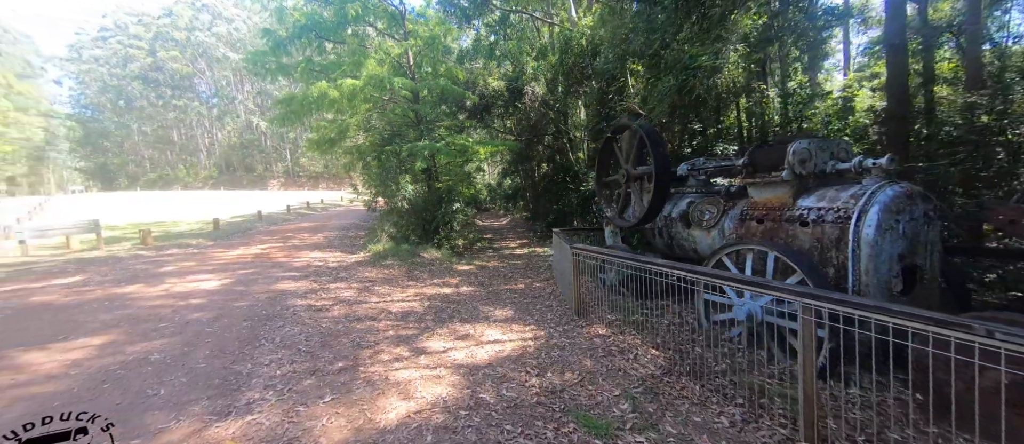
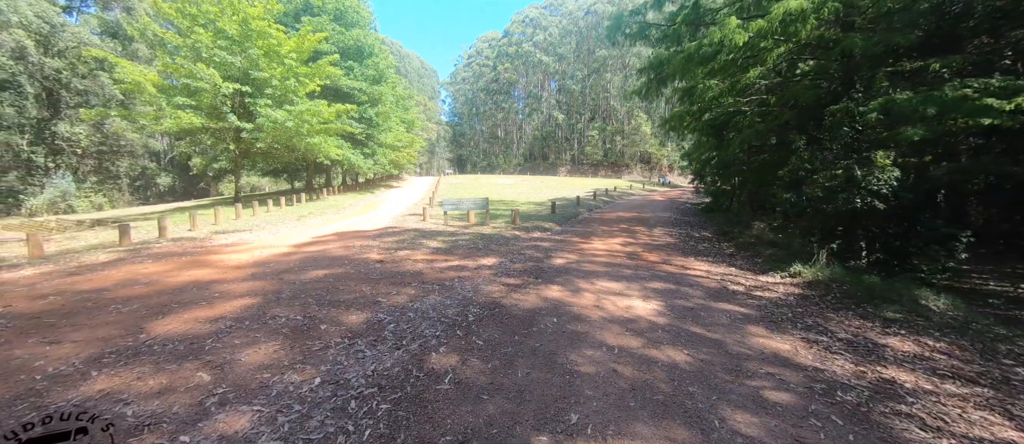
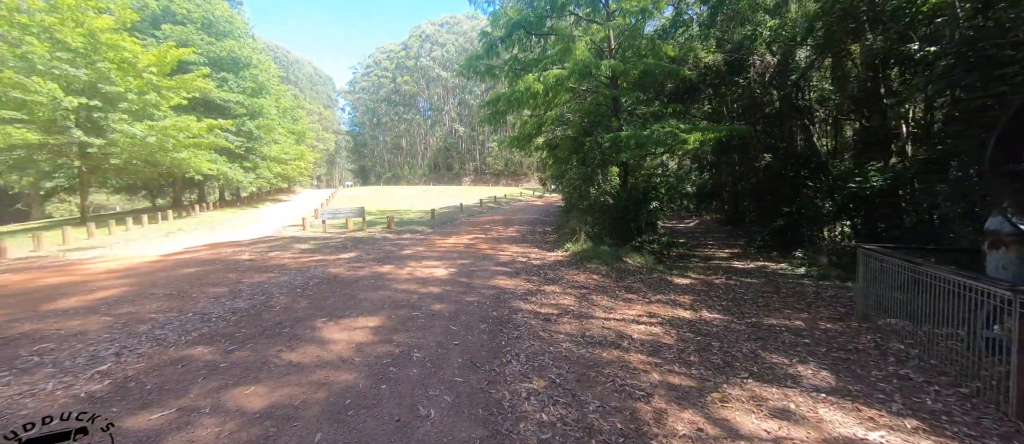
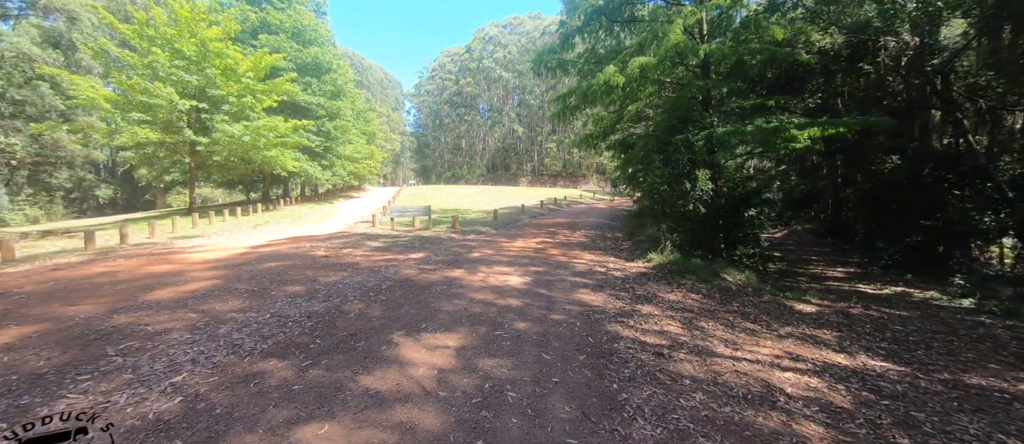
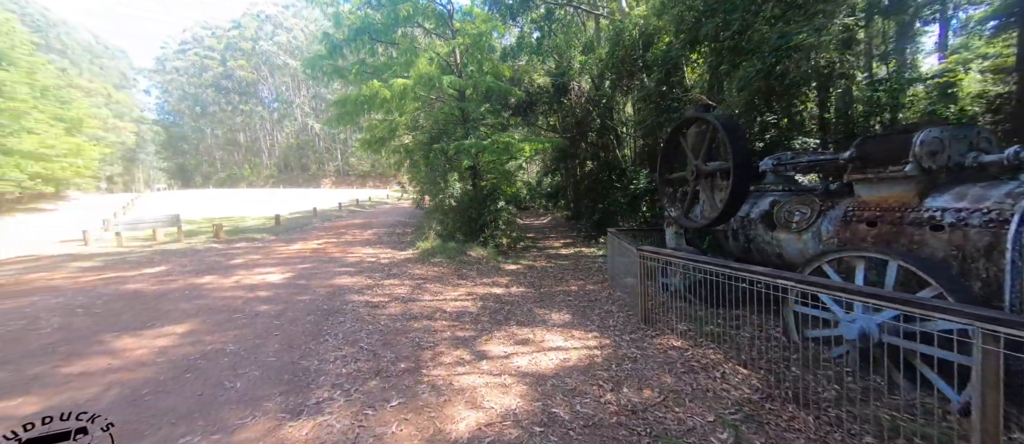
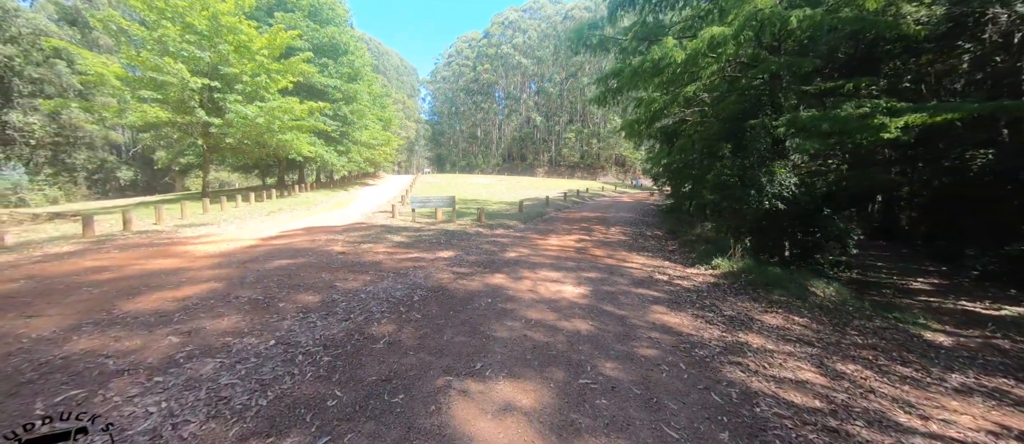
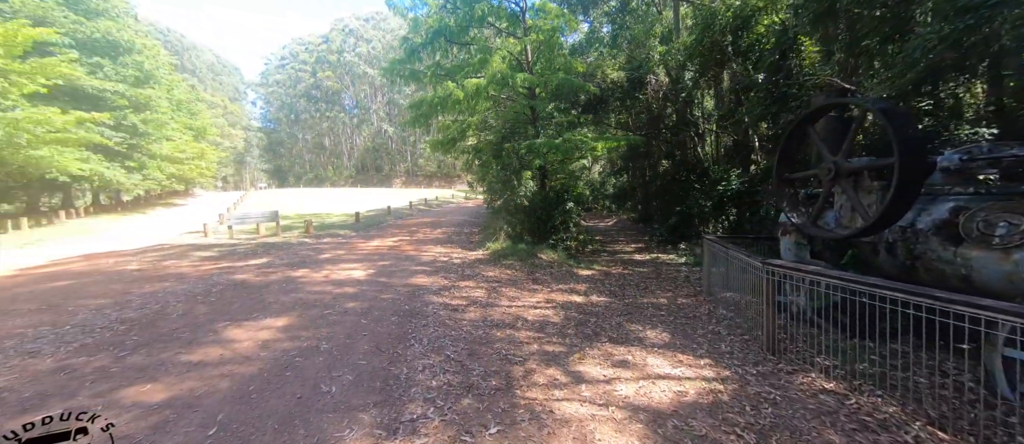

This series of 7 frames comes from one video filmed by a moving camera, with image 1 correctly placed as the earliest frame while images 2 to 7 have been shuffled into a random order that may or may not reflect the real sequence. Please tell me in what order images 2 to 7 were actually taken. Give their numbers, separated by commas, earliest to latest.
5, 7, 3, 4, 6, 2
